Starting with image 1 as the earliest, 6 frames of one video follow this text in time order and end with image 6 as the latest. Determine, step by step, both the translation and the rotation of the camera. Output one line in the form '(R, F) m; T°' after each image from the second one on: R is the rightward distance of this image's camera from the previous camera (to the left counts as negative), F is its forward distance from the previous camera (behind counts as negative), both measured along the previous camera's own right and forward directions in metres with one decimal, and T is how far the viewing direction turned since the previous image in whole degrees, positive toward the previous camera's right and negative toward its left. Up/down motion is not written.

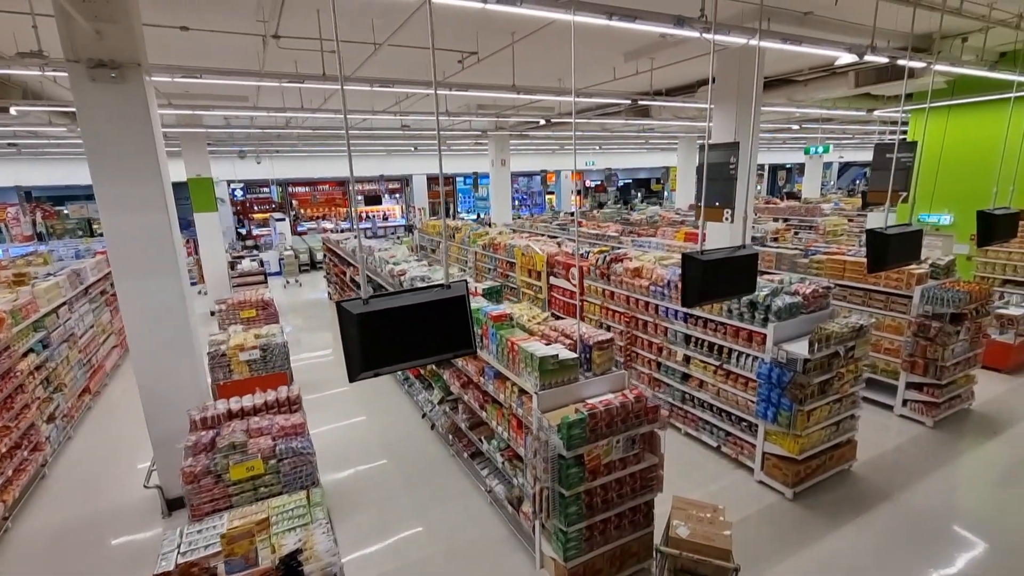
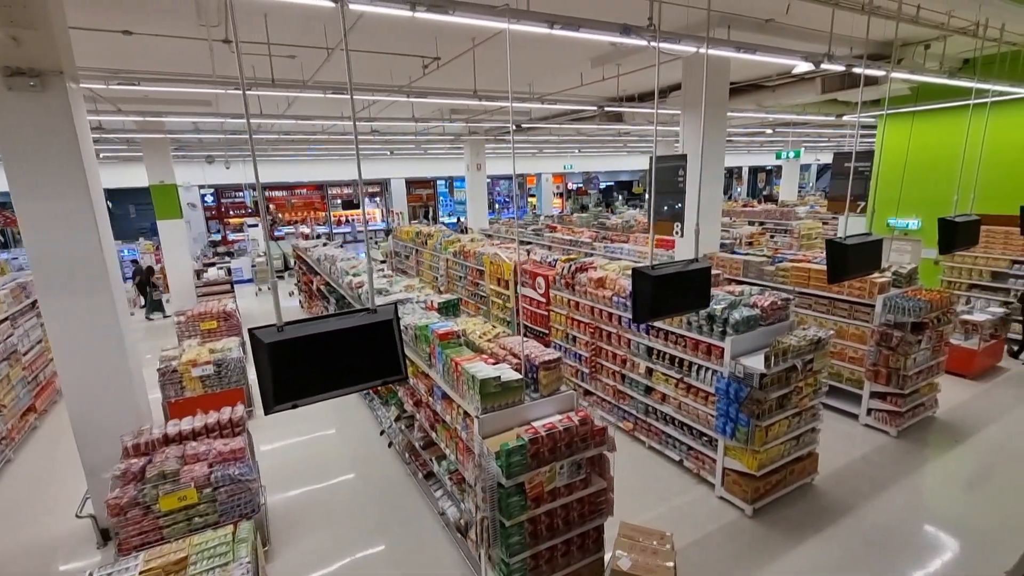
(+0.4, +0.2) m; +1°
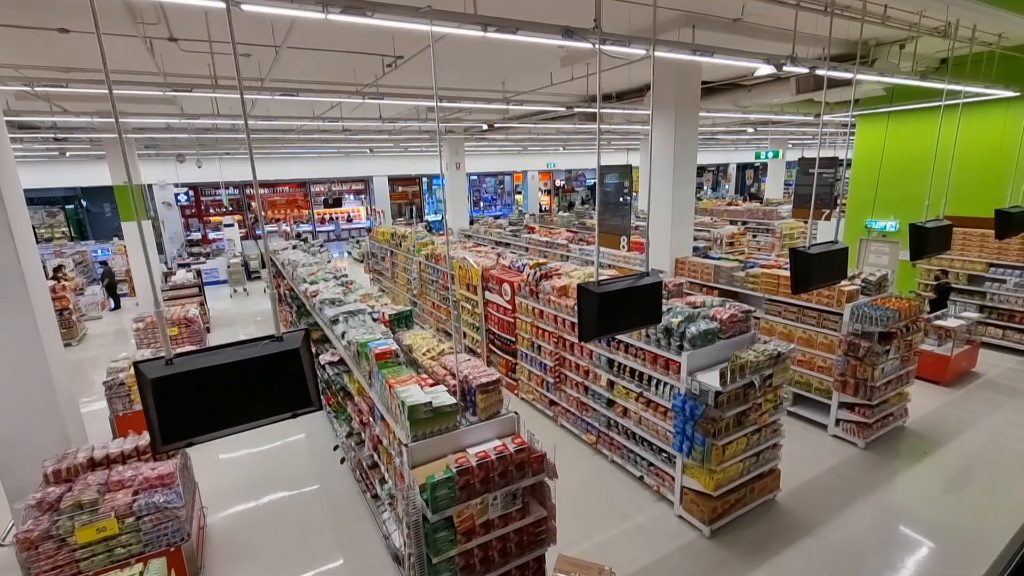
(+0.5, +0.2) m; +1°
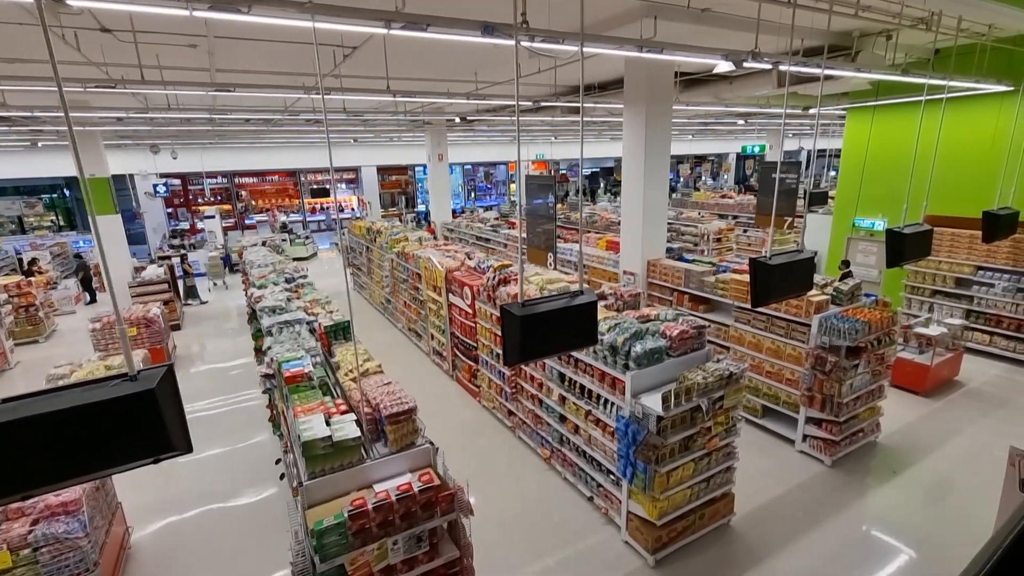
(+0.6, +0.3) m; 0°
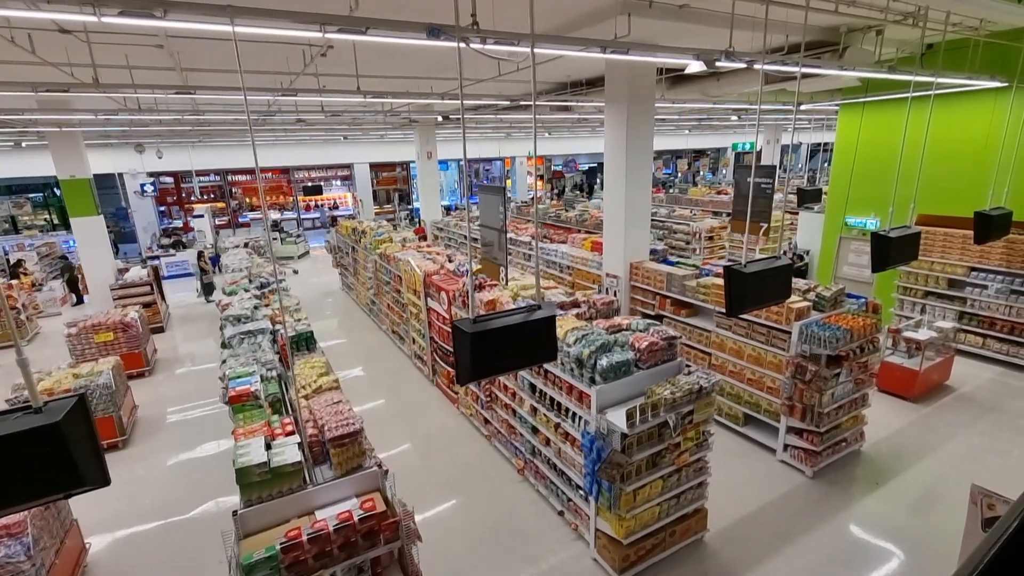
(+0.4, +0.2) m; 0°
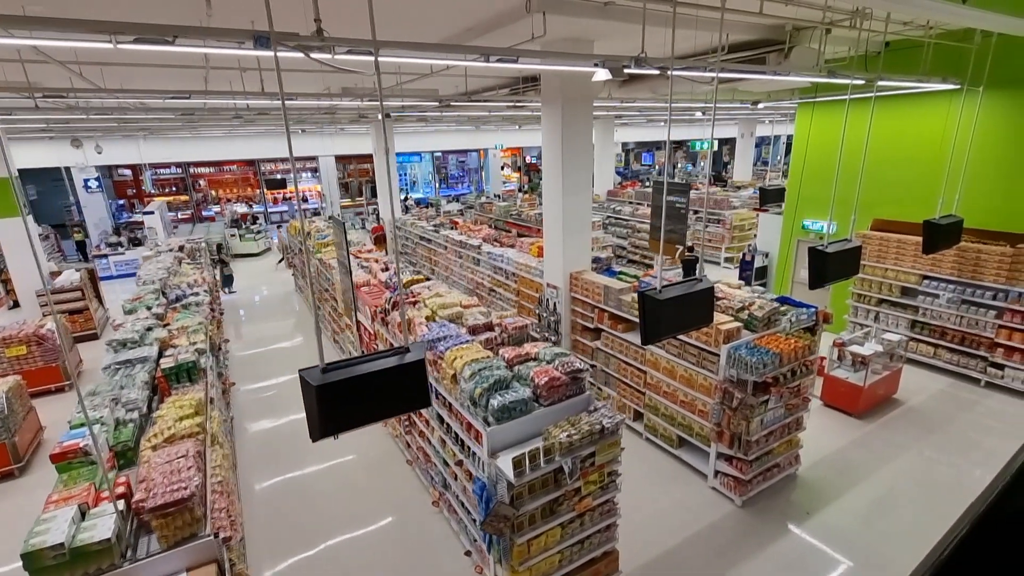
(+0.9, +0.4) m; +1°
